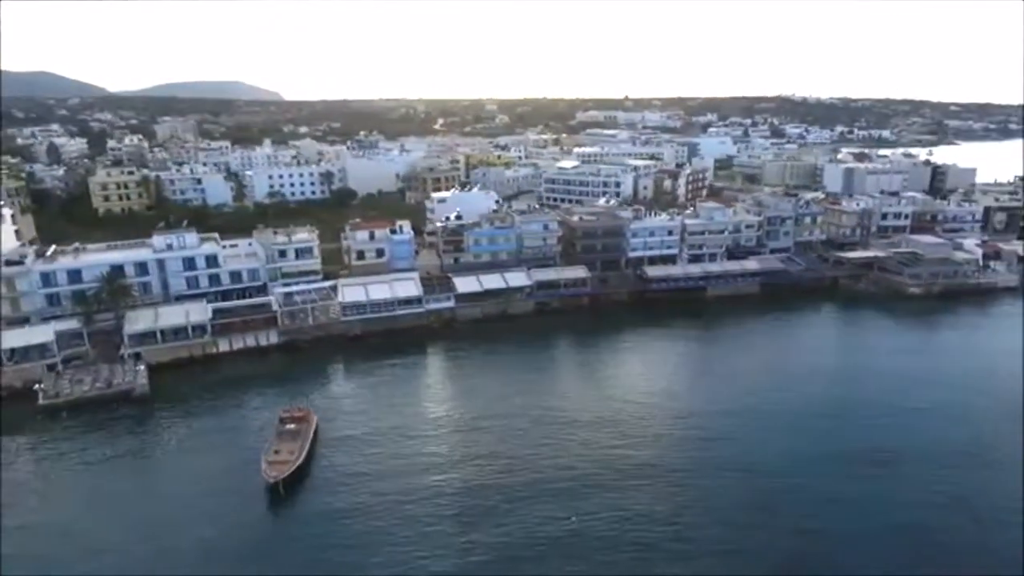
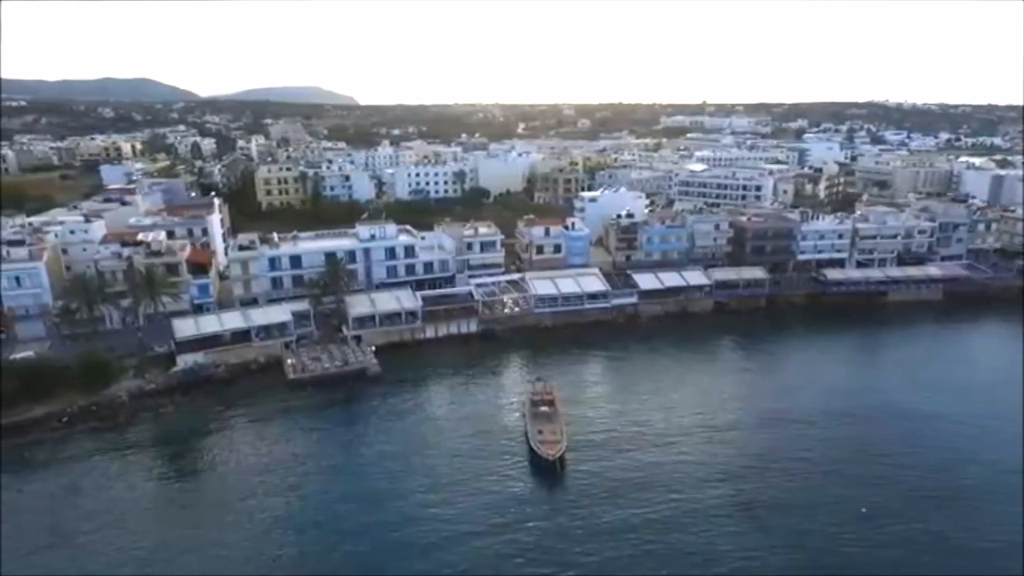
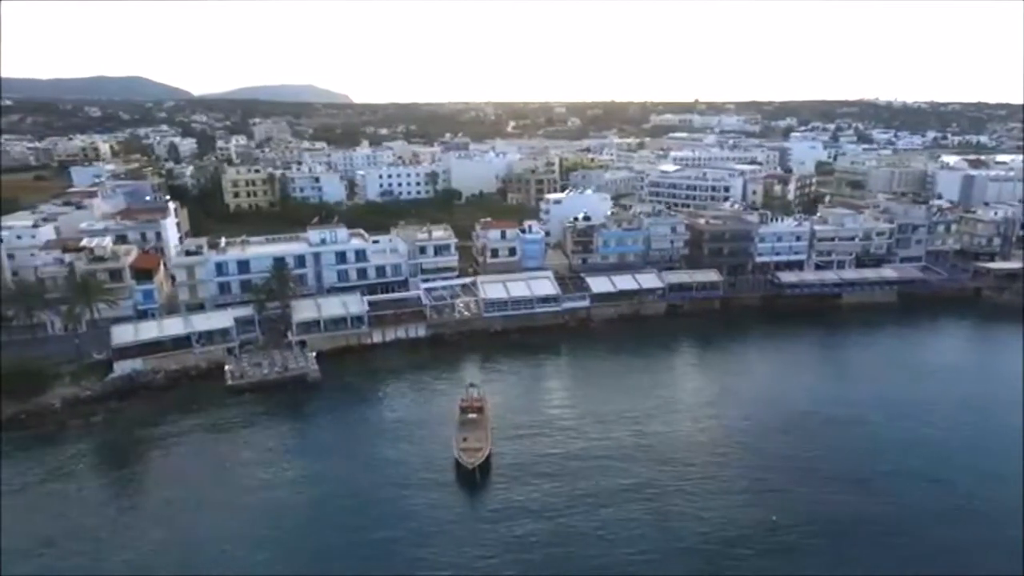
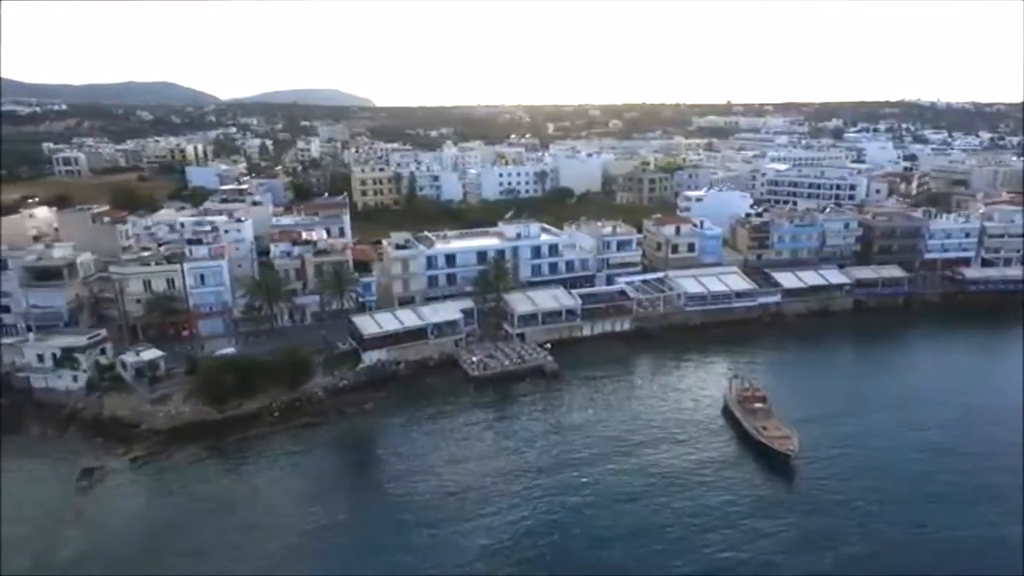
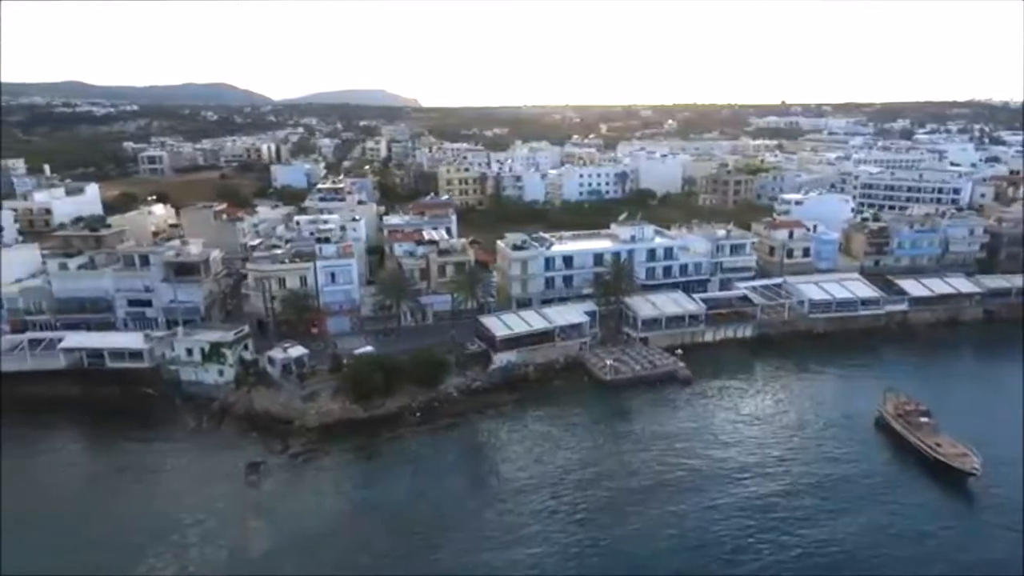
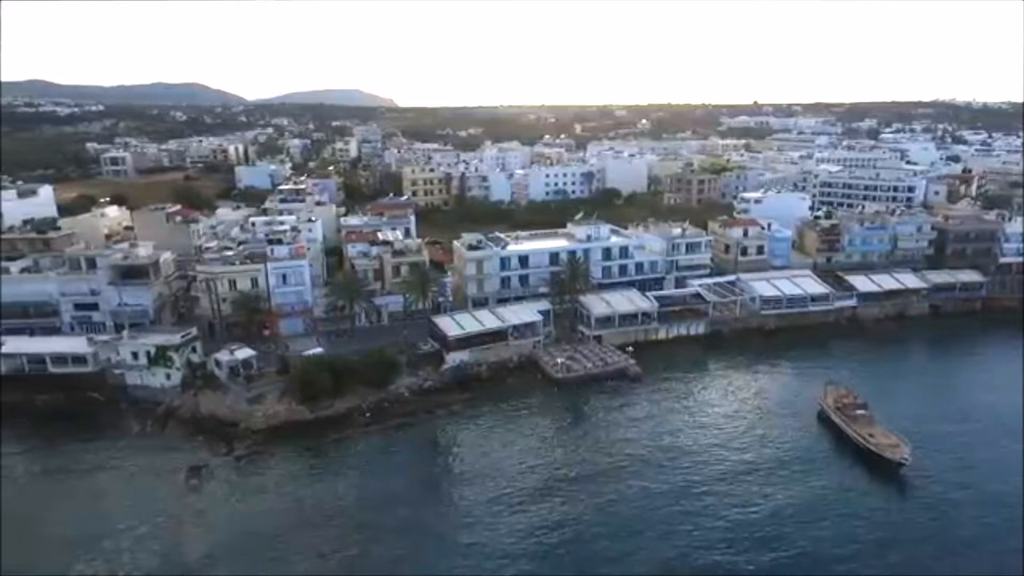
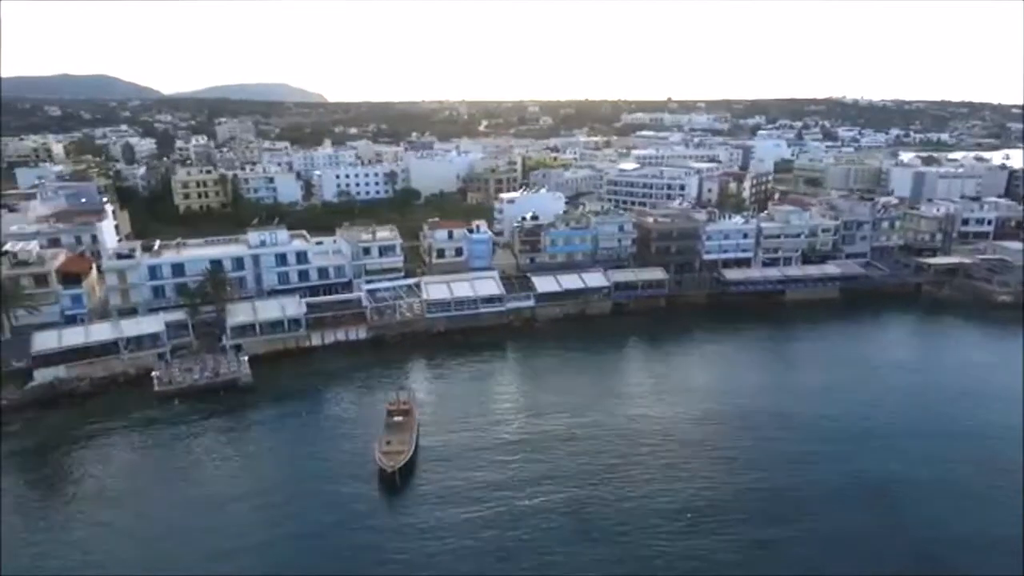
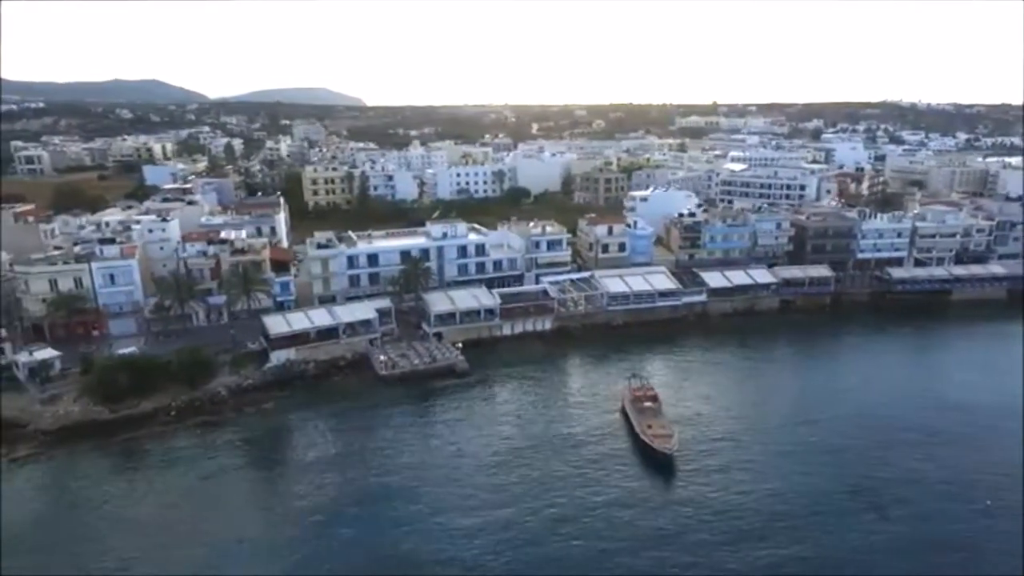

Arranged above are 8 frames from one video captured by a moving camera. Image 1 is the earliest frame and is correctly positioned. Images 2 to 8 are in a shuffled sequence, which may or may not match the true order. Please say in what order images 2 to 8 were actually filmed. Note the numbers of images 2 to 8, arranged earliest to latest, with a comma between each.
7, 3, 2, 8, 4, 6, 5
